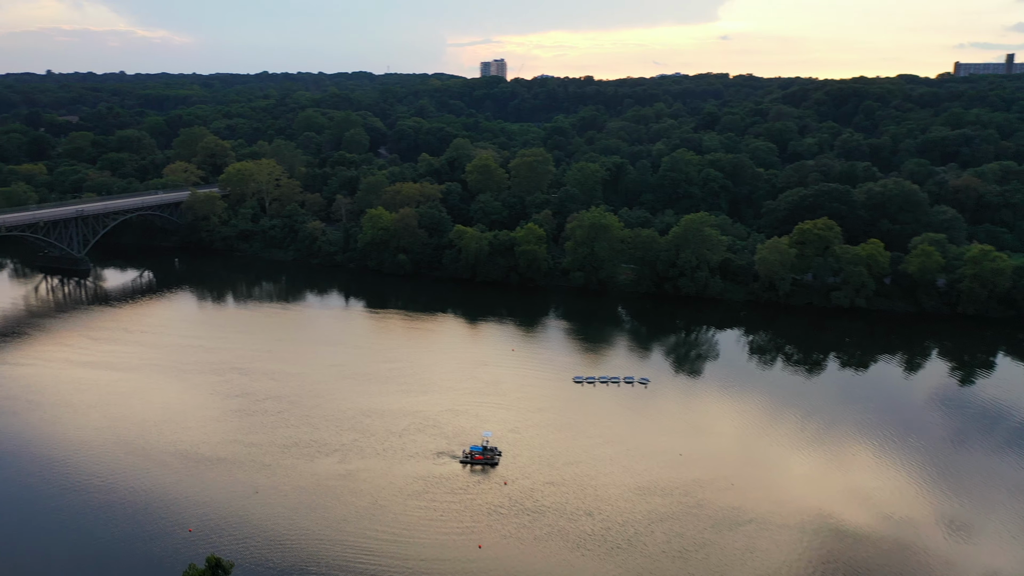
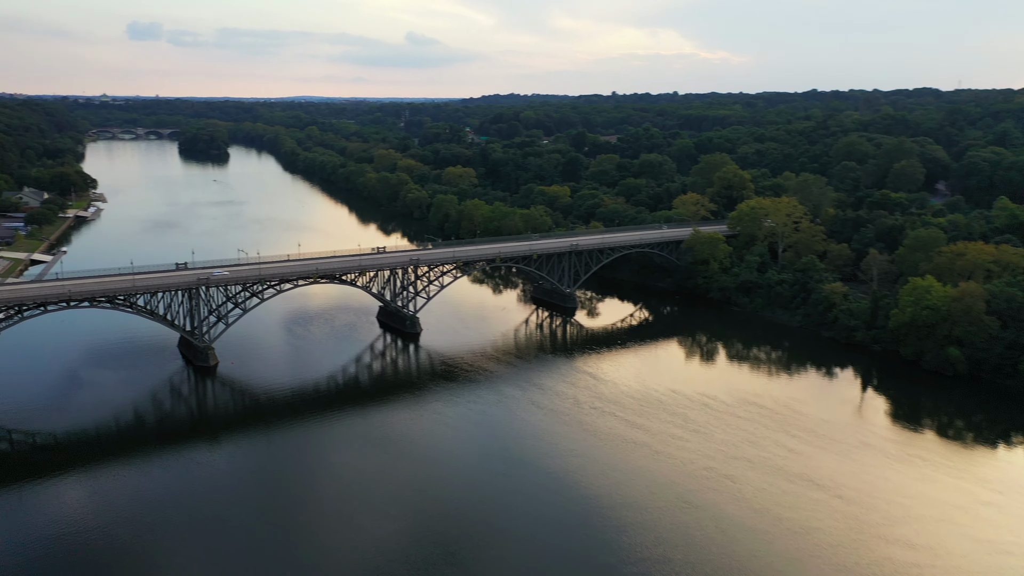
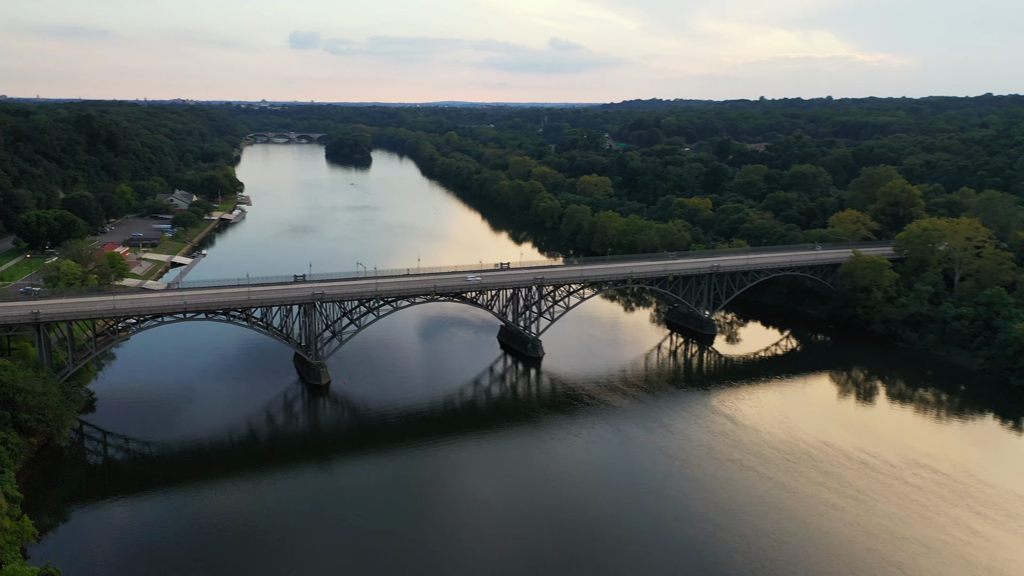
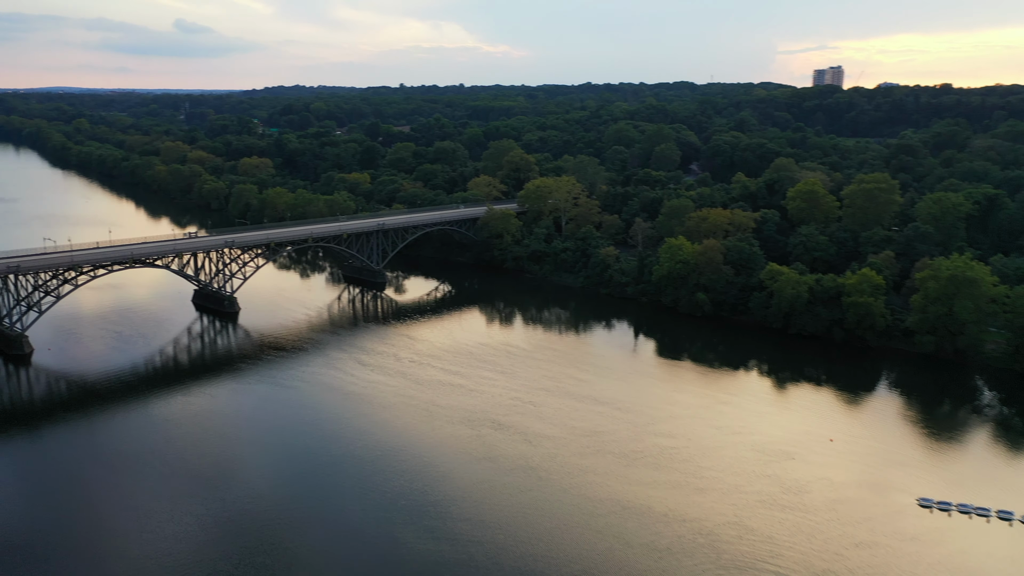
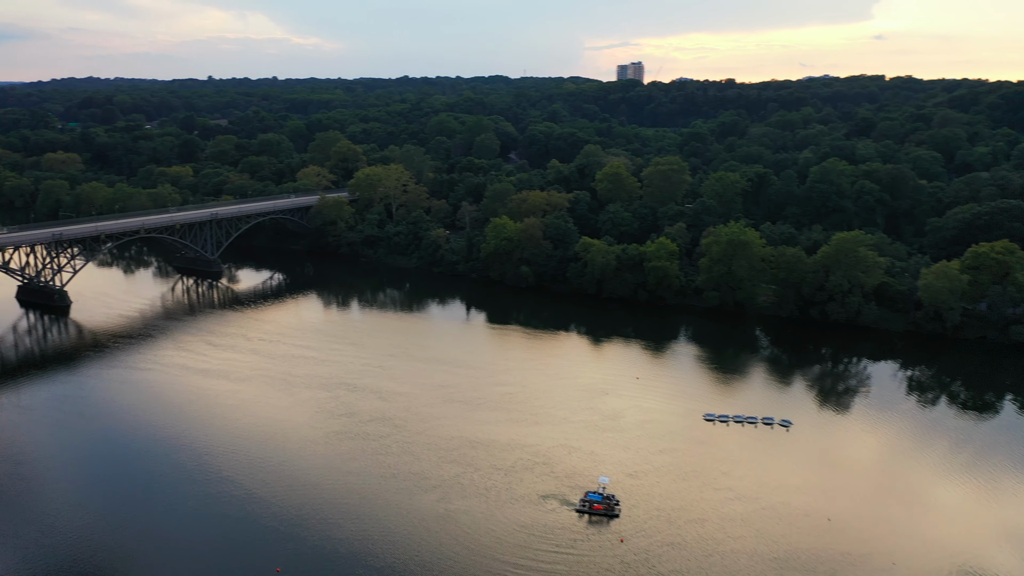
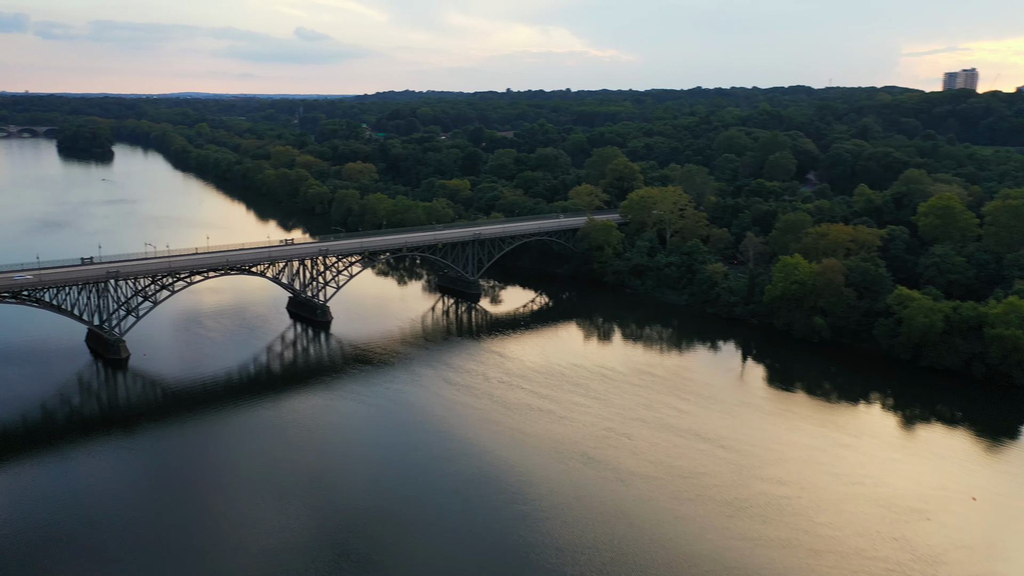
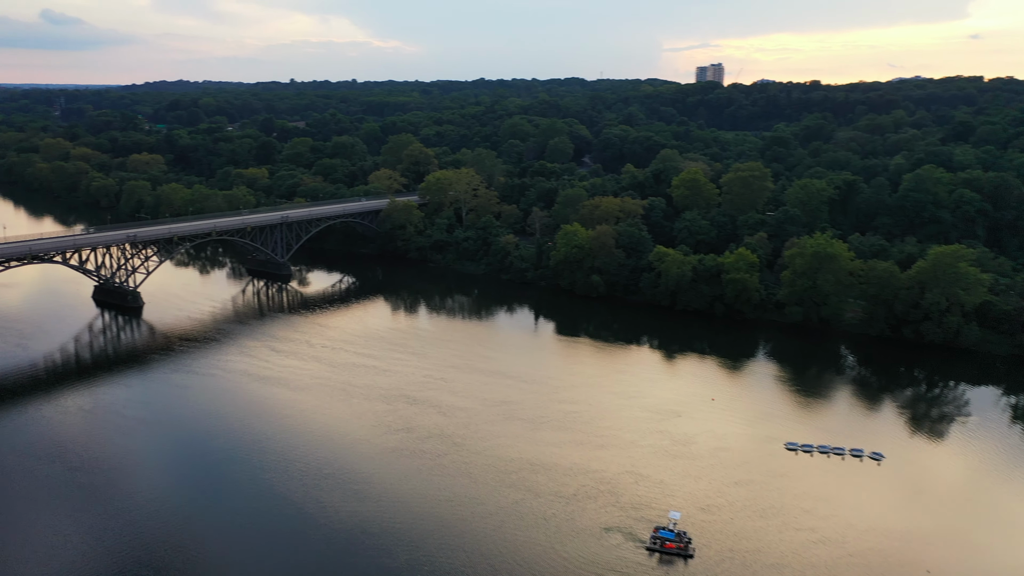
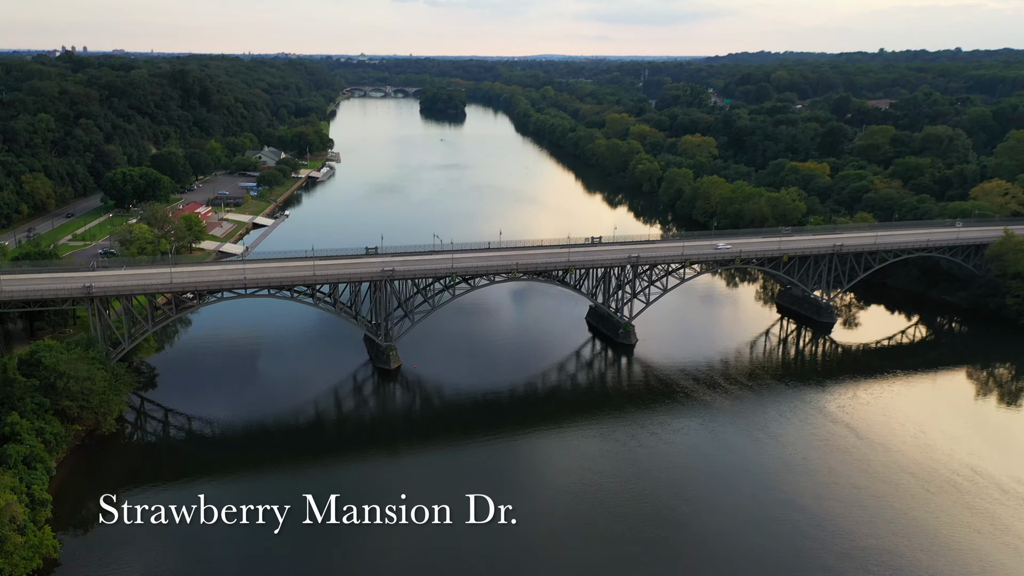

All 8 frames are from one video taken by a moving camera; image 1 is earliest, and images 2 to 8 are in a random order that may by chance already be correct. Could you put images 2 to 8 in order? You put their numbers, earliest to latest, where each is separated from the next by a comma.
5, 7, 4, 6, 2, 3, 8
